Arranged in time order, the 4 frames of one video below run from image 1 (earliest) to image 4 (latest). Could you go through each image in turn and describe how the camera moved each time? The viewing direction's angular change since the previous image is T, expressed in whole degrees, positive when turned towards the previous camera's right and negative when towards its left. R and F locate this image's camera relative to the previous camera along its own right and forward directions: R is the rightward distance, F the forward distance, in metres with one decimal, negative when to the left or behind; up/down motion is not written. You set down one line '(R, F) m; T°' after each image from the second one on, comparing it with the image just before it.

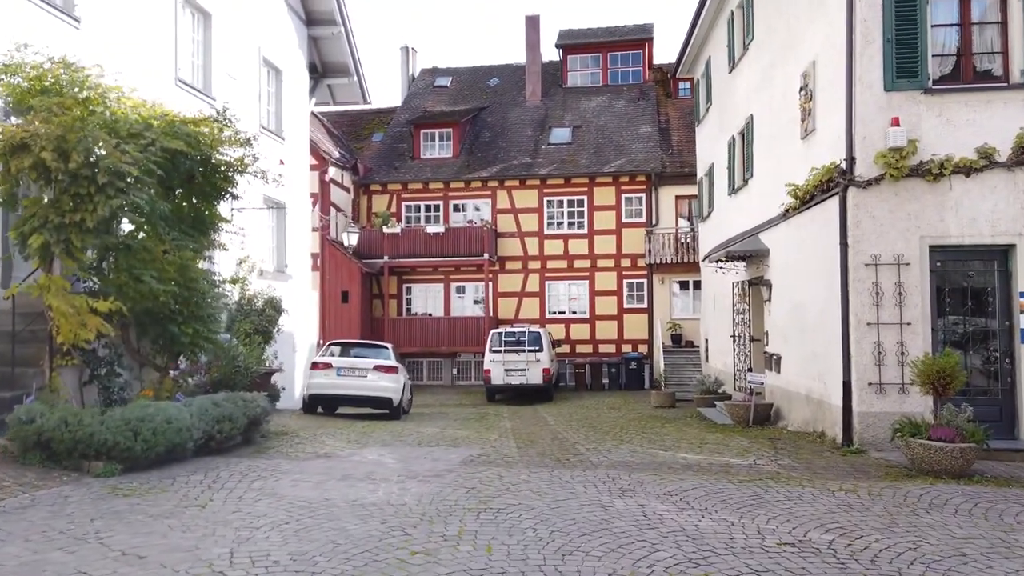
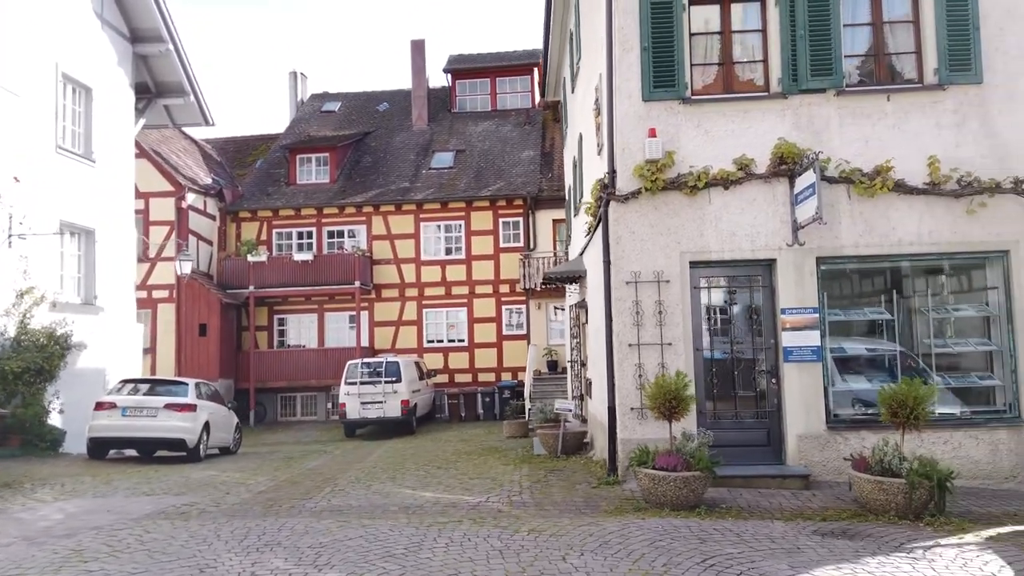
(+2.8, +0.7) m; +4°
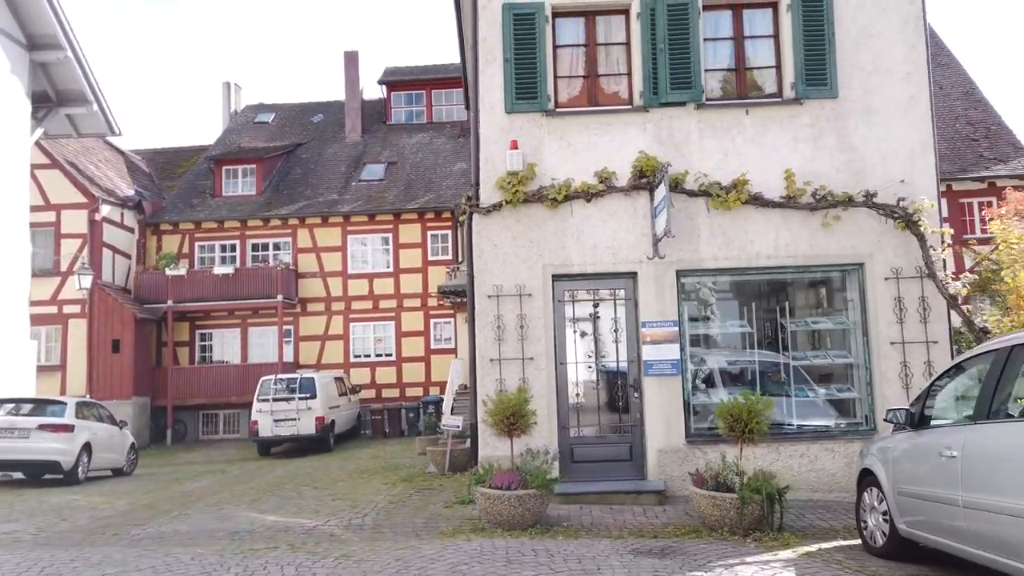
(+1.4, +0.2) m; +3°
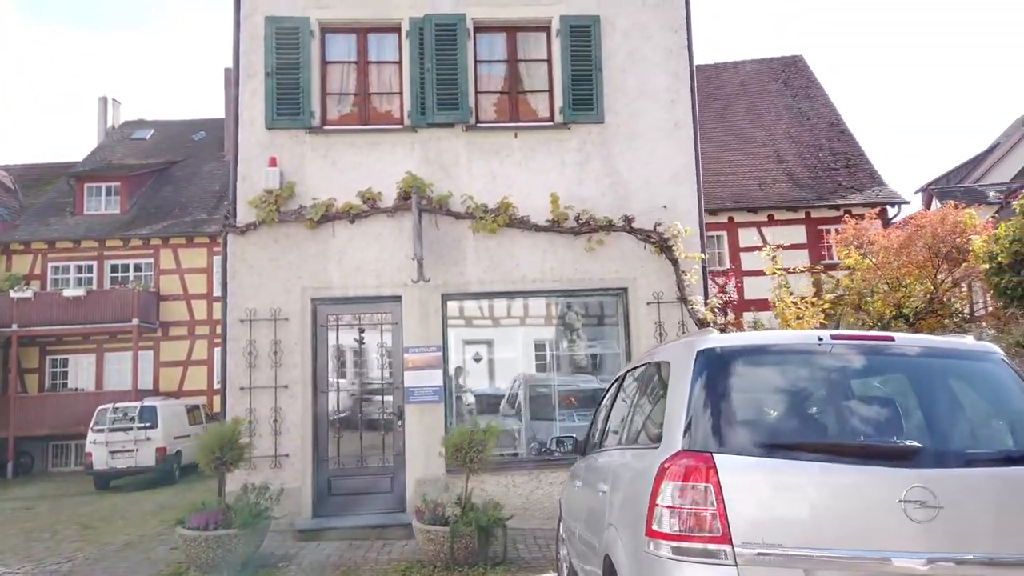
(+2.2, +0.2) m; +5°
